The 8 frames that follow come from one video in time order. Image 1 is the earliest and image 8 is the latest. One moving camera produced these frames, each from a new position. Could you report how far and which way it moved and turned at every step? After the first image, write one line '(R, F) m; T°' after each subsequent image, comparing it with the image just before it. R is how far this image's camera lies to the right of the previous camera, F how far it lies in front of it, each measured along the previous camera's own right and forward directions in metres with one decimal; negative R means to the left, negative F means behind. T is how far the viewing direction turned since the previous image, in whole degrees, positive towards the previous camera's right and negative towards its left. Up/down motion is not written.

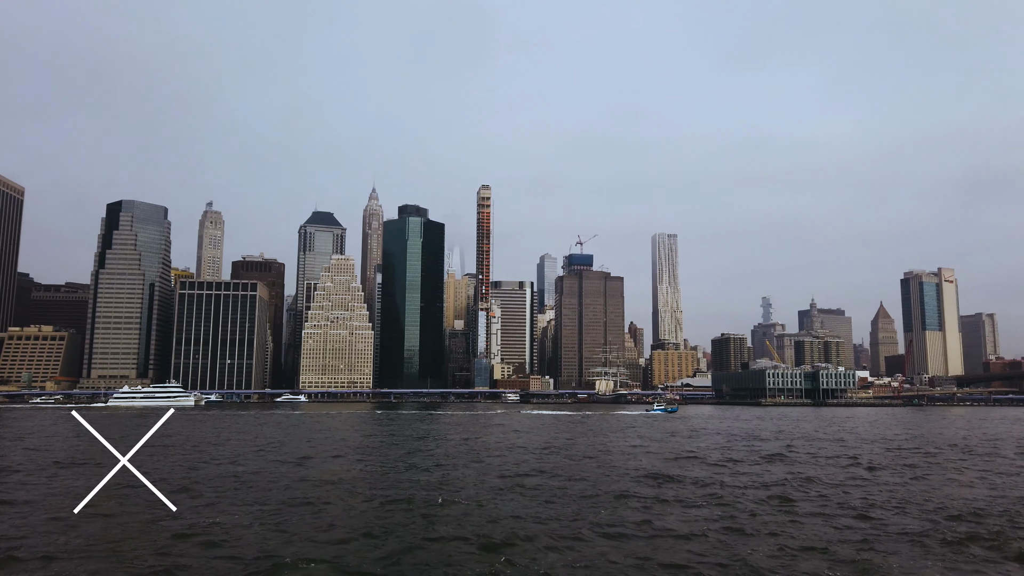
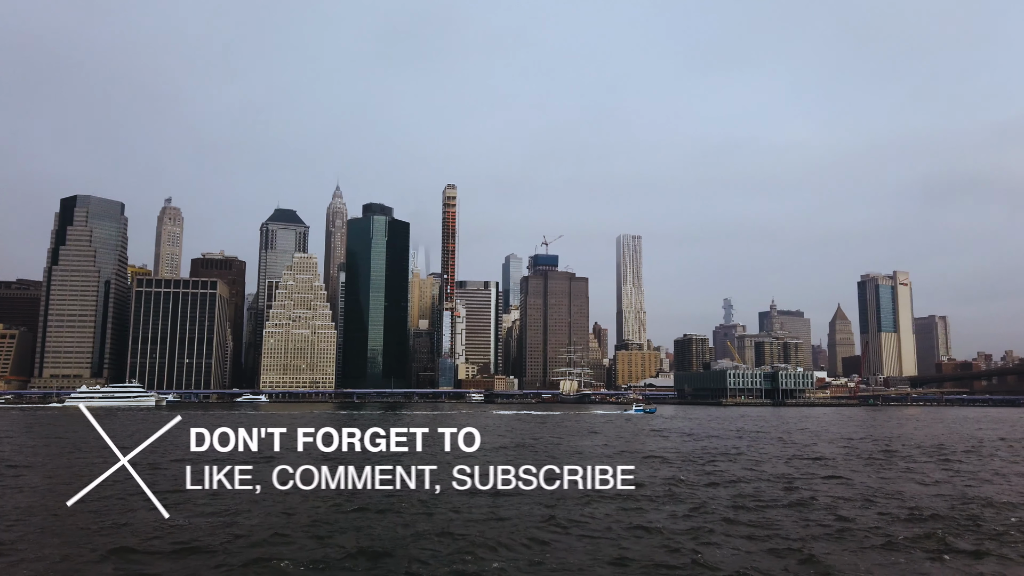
(-0.6, -0.3) m; +3°
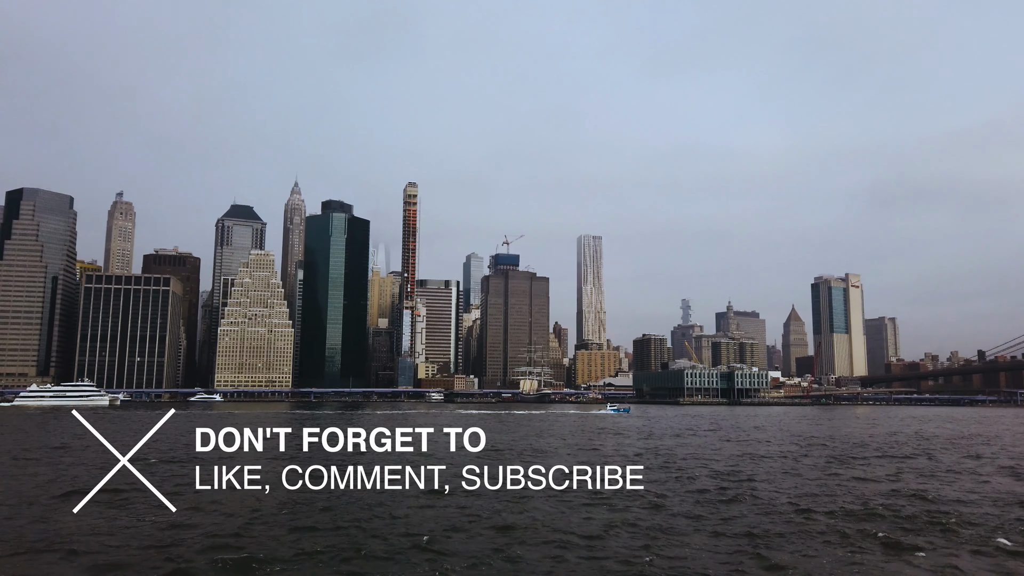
(-2.3, -1.2) m; +3°
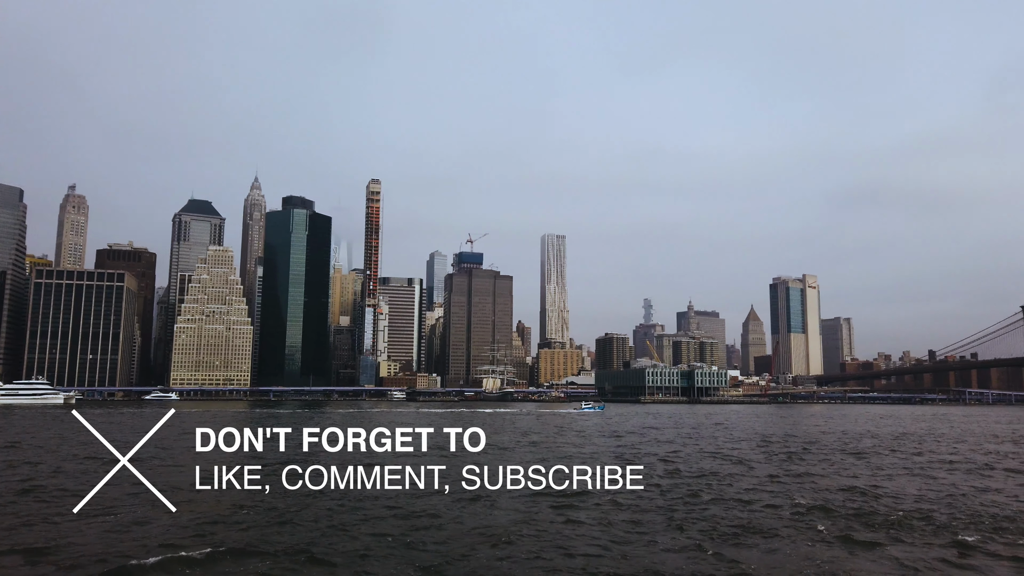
(-2.3, -1.3) m; +3°
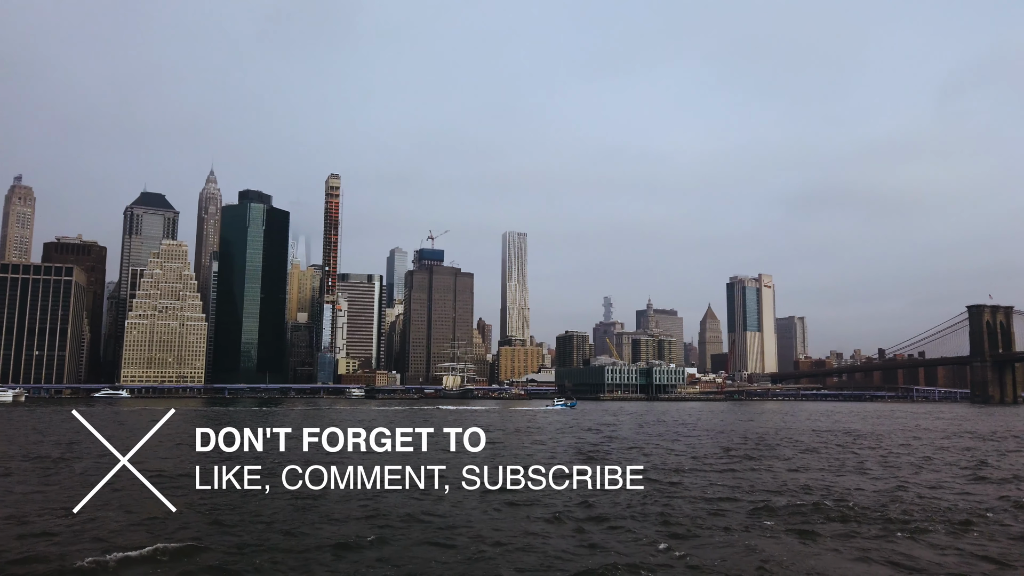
(-2.6, -1.3) m; +3°
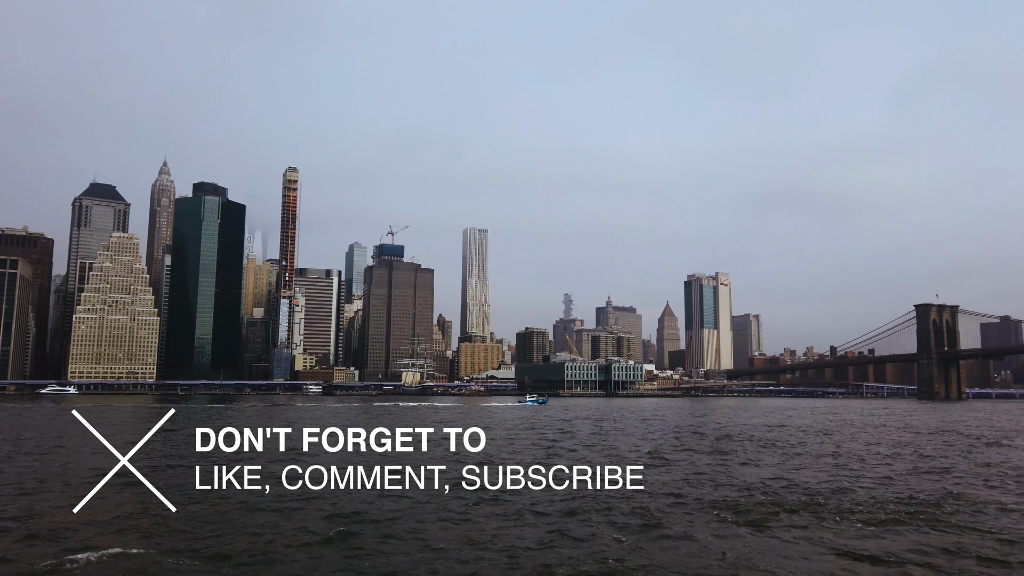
(-2.7, -1.2) m; +3°
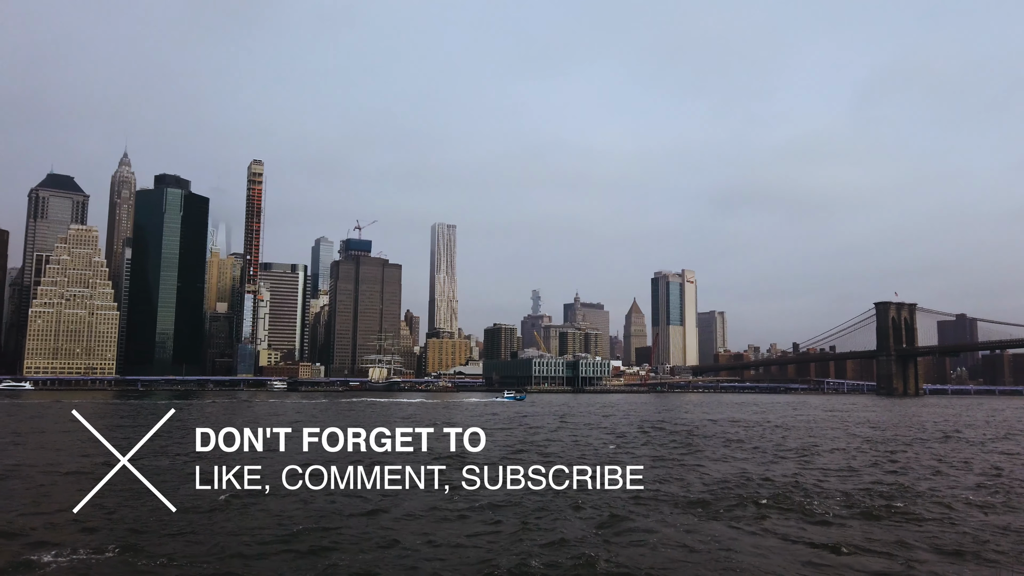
(-2.2, -0.9) m; +2°
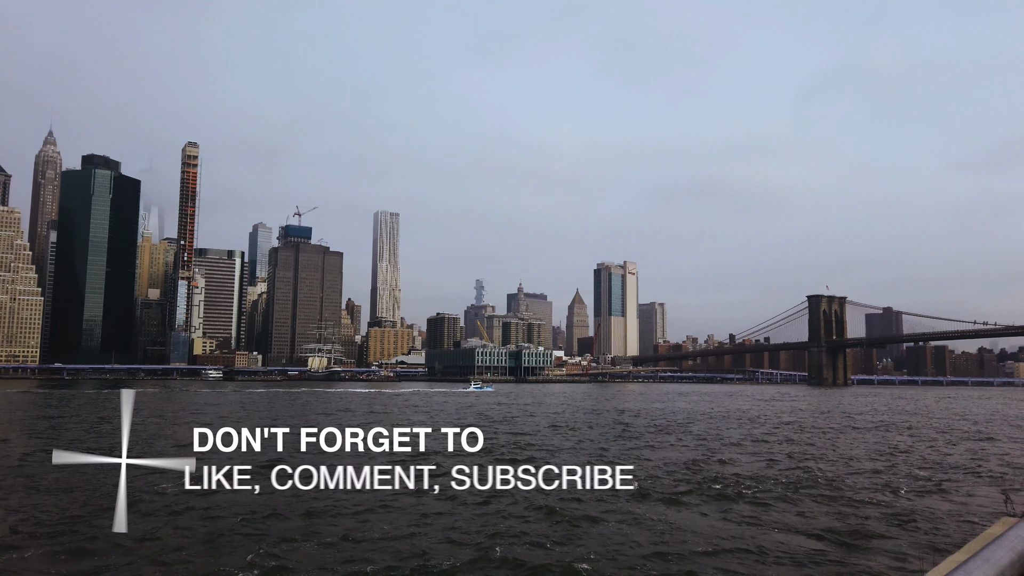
(-3.3, -0.8) m; +4°
